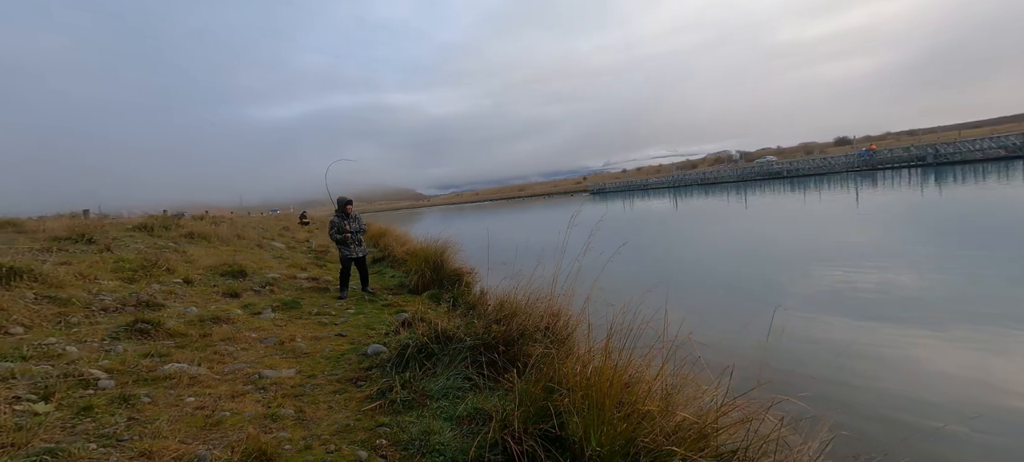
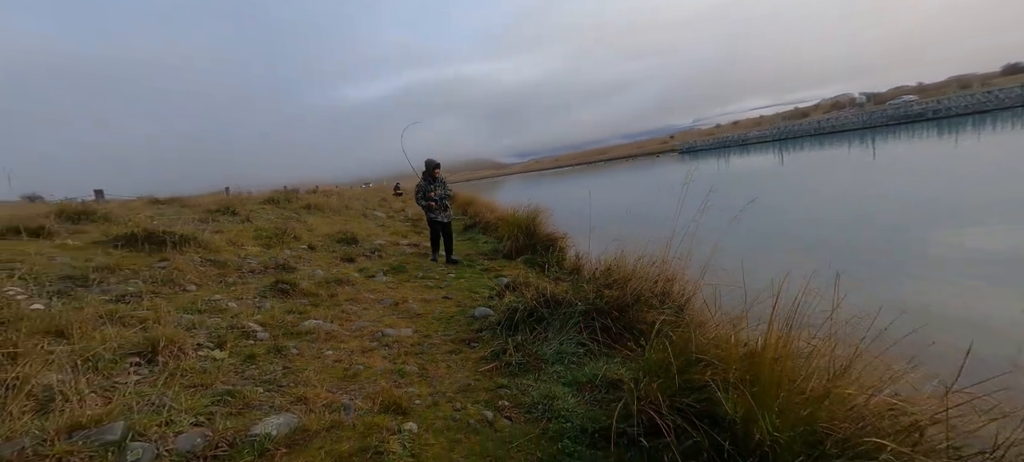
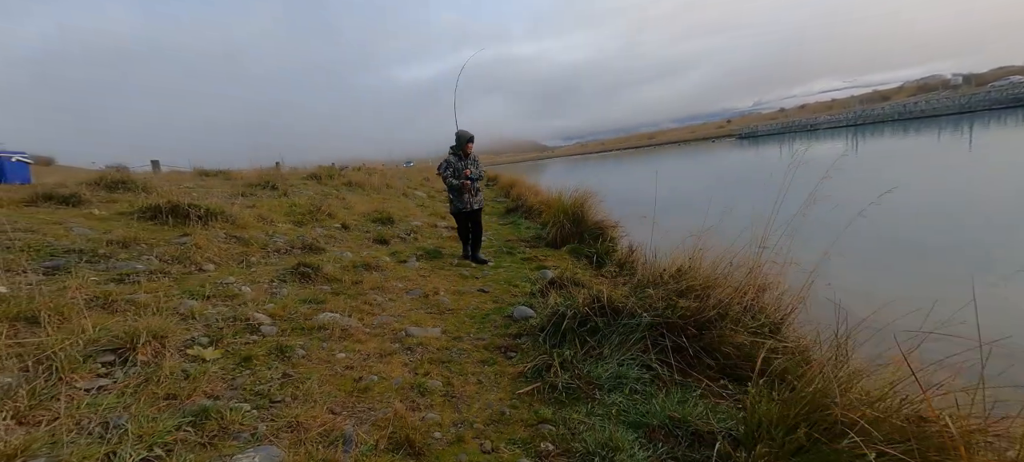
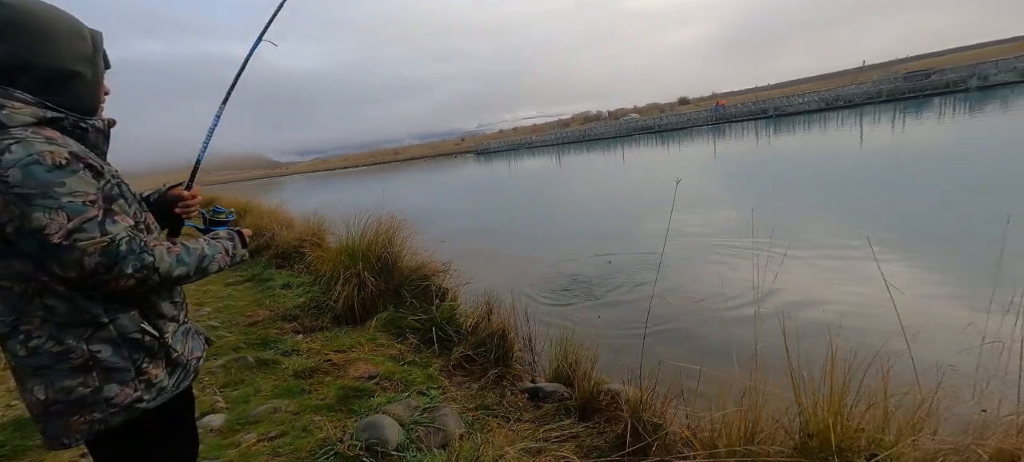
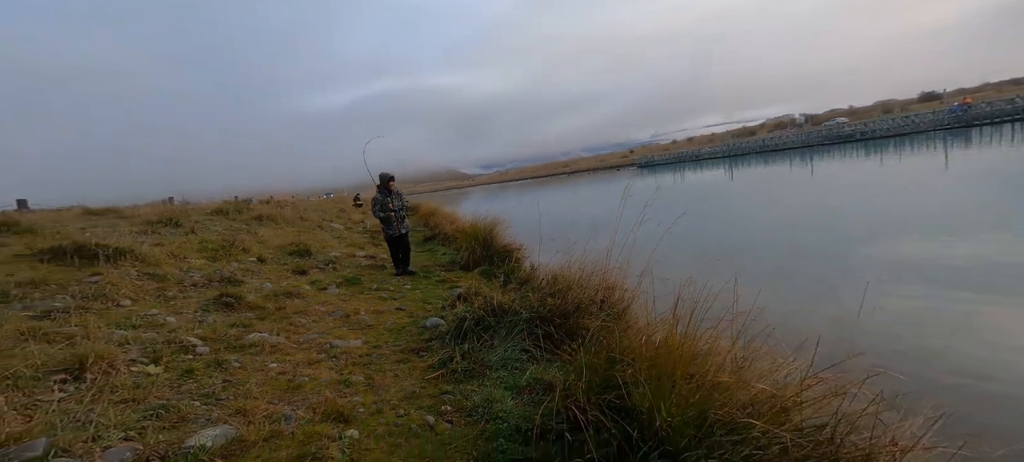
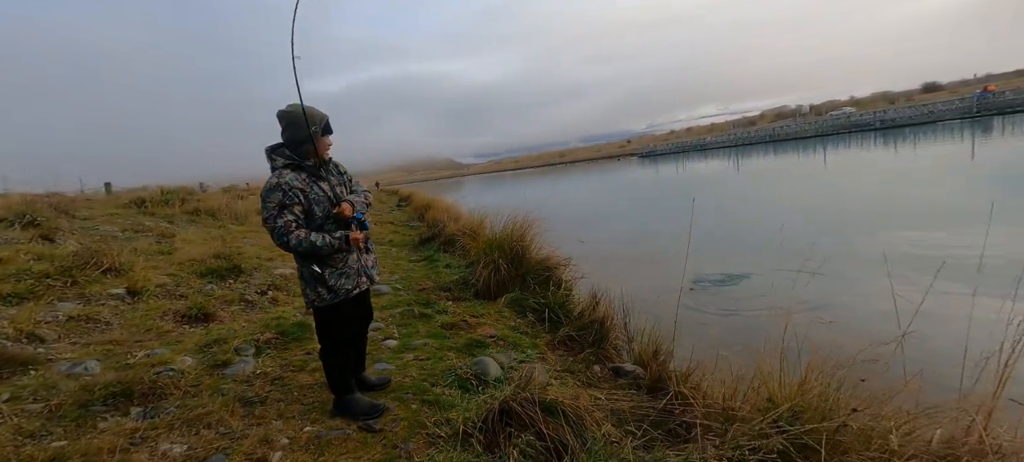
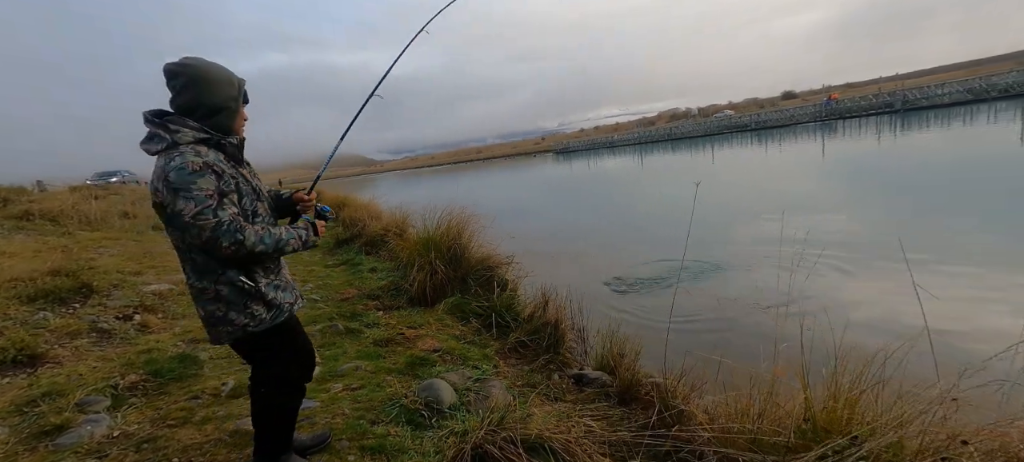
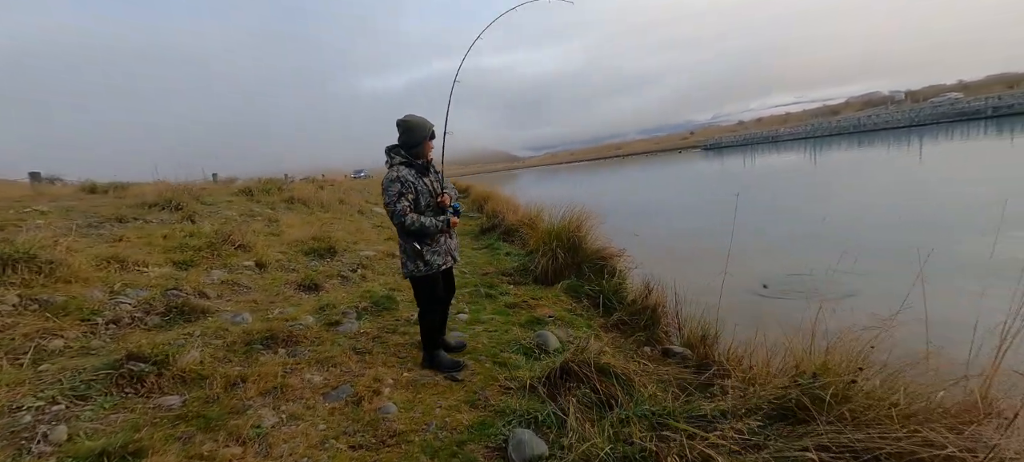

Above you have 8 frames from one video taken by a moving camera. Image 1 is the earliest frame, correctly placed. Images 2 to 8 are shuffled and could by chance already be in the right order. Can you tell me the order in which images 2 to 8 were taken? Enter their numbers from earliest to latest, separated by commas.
5, 2, 3, 8, 6, 7, 4
